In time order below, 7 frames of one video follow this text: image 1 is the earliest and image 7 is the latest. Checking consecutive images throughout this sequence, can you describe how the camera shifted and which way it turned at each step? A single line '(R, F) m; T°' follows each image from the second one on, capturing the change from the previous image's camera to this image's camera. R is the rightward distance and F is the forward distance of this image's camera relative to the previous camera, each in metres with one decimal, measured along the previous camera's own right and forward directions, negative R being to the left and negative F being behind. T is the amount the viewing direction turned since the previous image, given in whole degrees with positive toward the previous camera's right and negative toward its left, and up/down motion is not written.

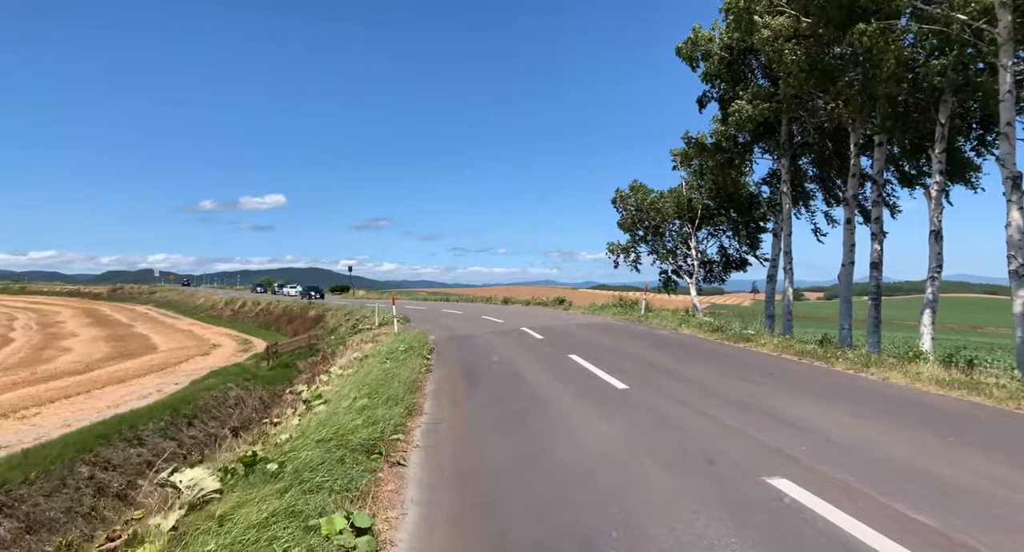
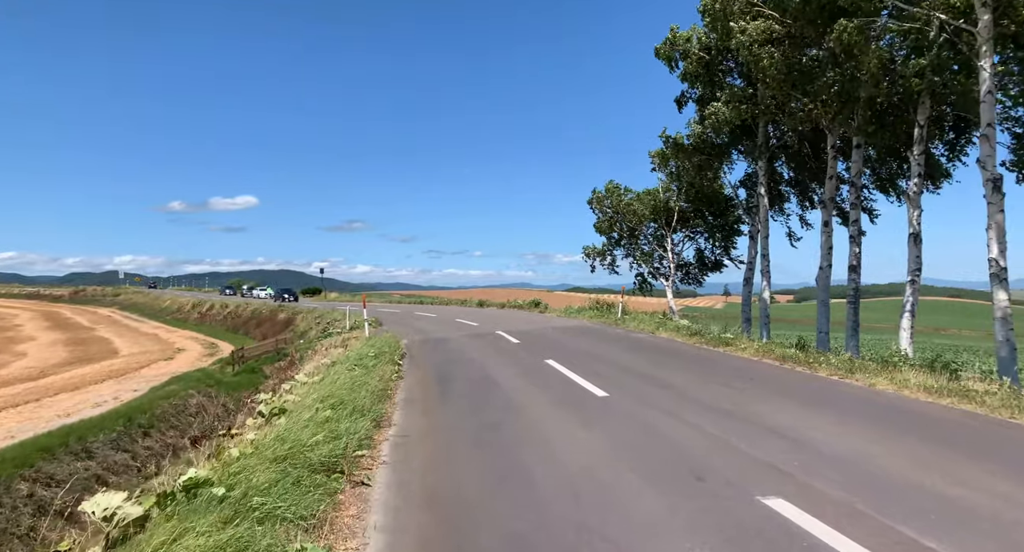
(0.0, +0.4) m; +2°
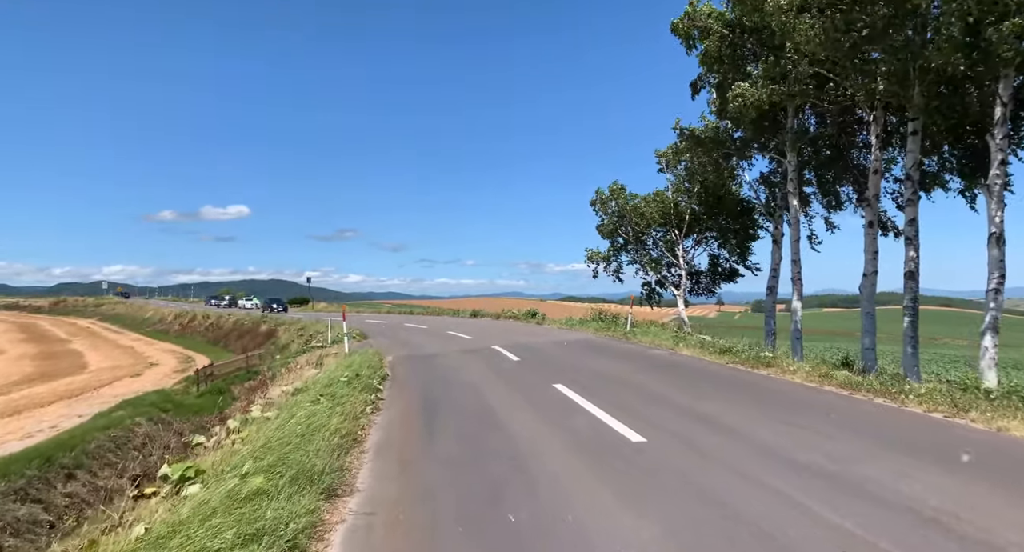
(-0.2, +2.1) m; +1°
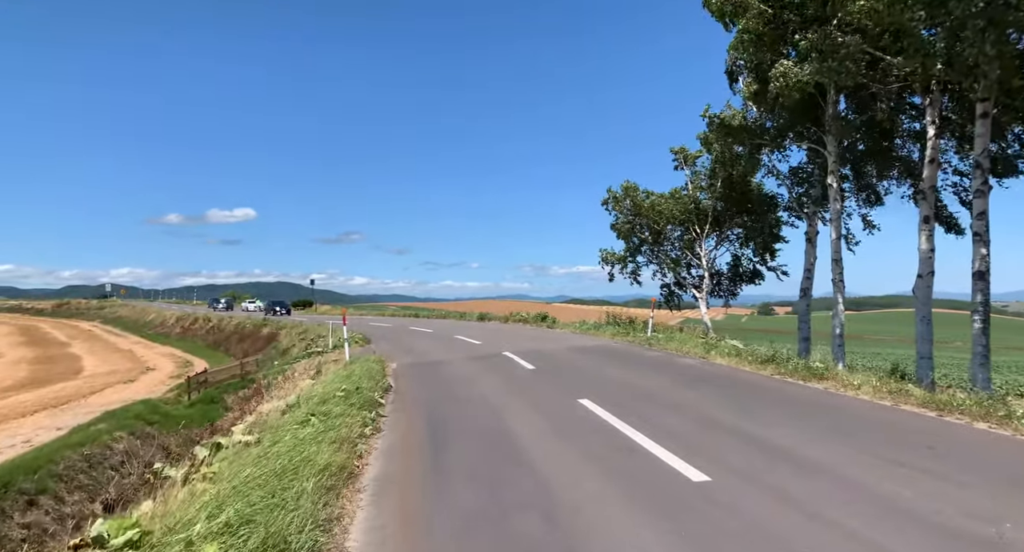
(-0.2, +1.3) m; 0°
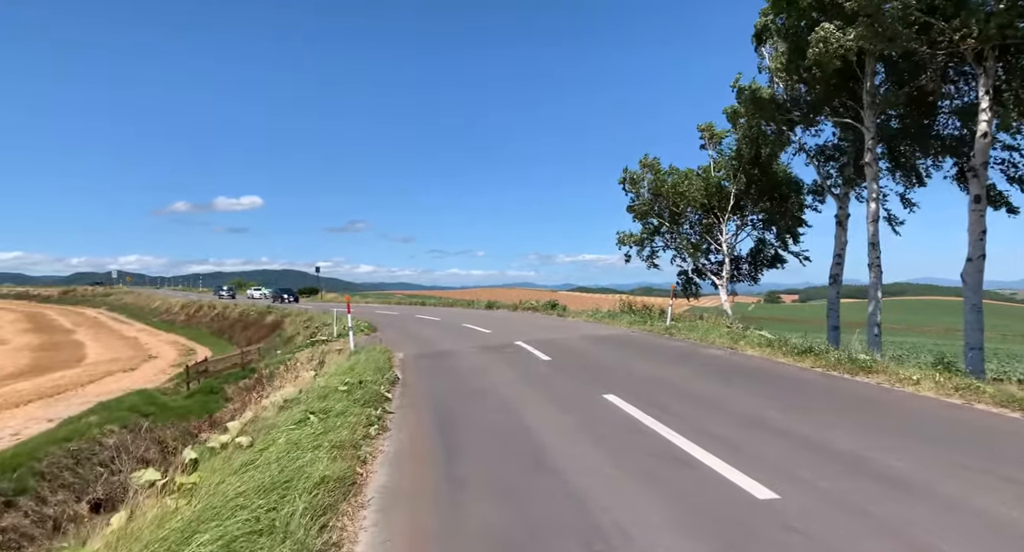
(-0.2, +0.9) m; -1°
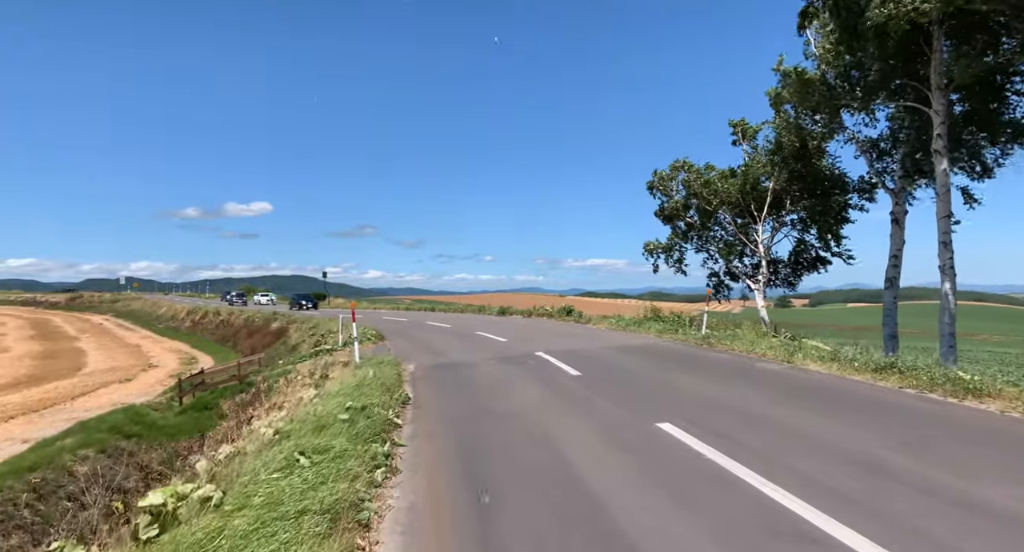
(-0.3, +1.5) m; -1°
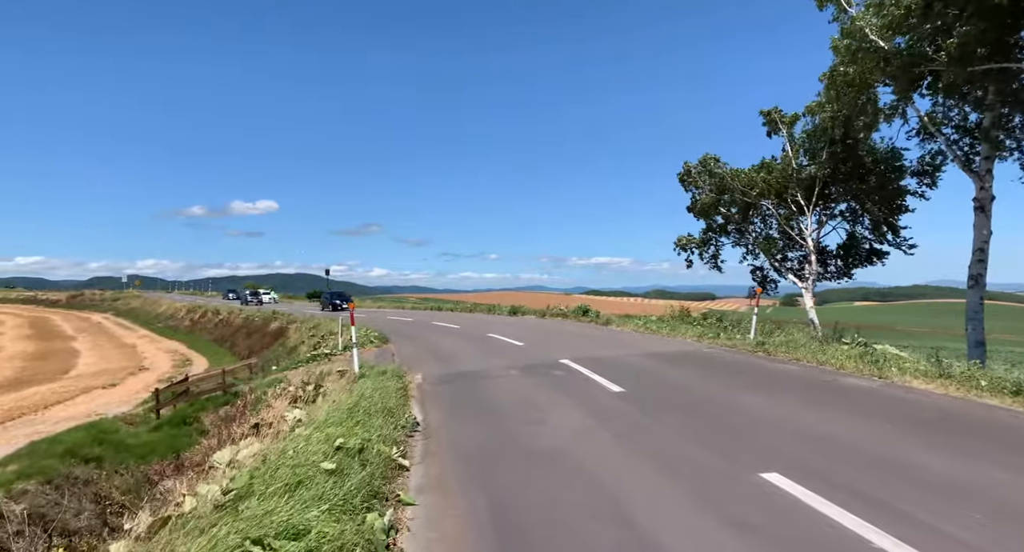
(-0.4, +2.0) m; 0°
